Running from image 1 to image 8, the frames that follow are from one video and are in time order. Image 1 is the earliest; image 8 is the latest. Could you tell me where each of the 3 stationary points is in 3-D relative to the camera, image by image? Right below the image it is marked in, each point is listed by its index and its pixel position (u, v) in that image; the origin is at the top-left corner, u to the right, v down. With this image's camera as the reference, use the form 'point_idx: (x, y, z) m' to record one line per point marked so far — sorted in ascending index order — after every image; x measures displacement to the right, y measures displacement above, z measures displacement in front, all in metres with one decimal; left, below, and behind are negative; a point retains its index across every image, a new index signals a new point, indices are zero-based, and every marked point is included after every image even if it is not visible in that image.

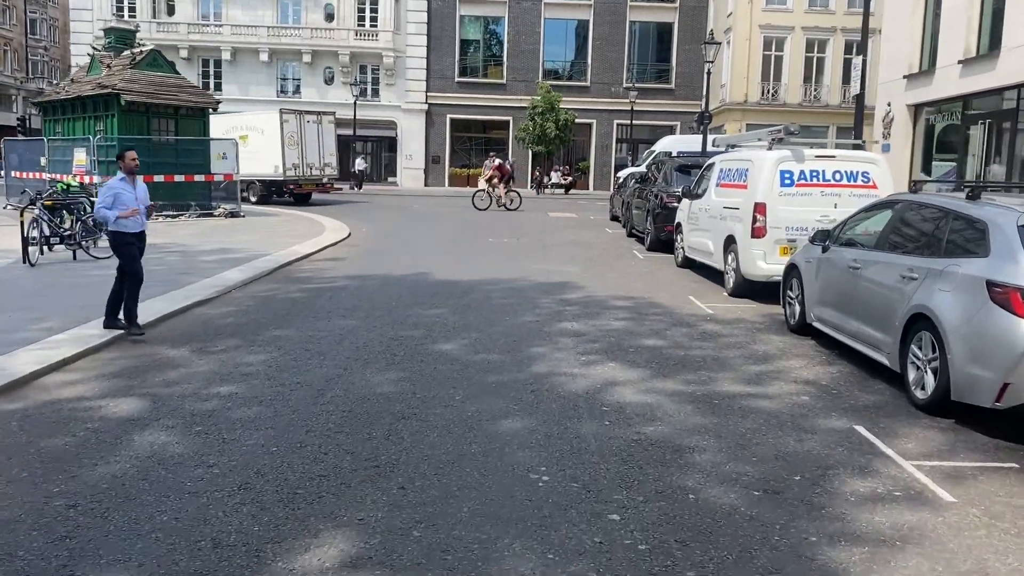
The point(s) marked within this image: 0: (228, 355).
0: (-2.5, -0.6, +7.5) m
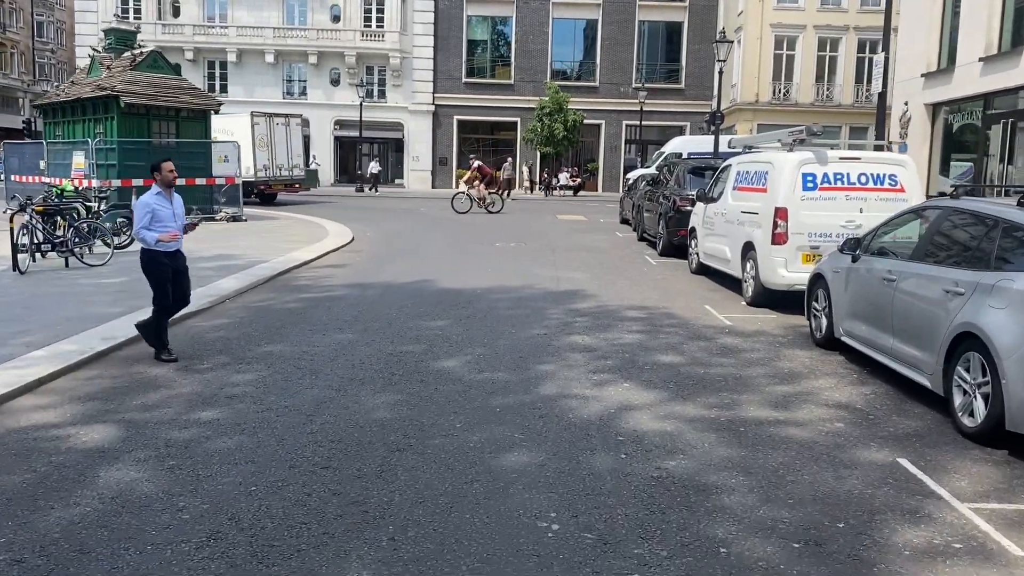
0: (-2.4, -0.7, +7.0) m
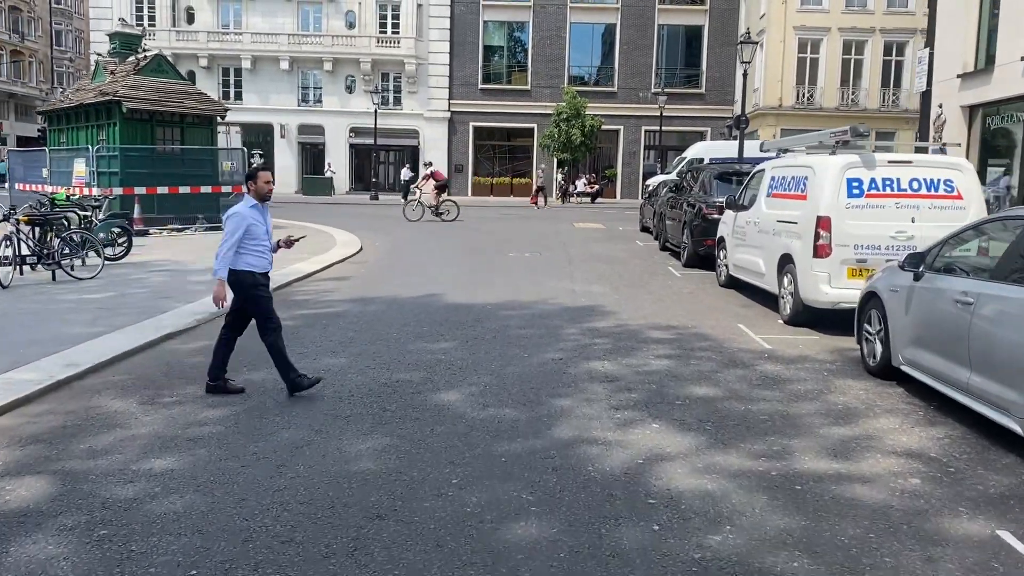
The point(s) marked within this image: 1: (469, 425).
0: (-2.3, -0.9, +6.1) m
1: (-0.3, -0.9, +5.7) m
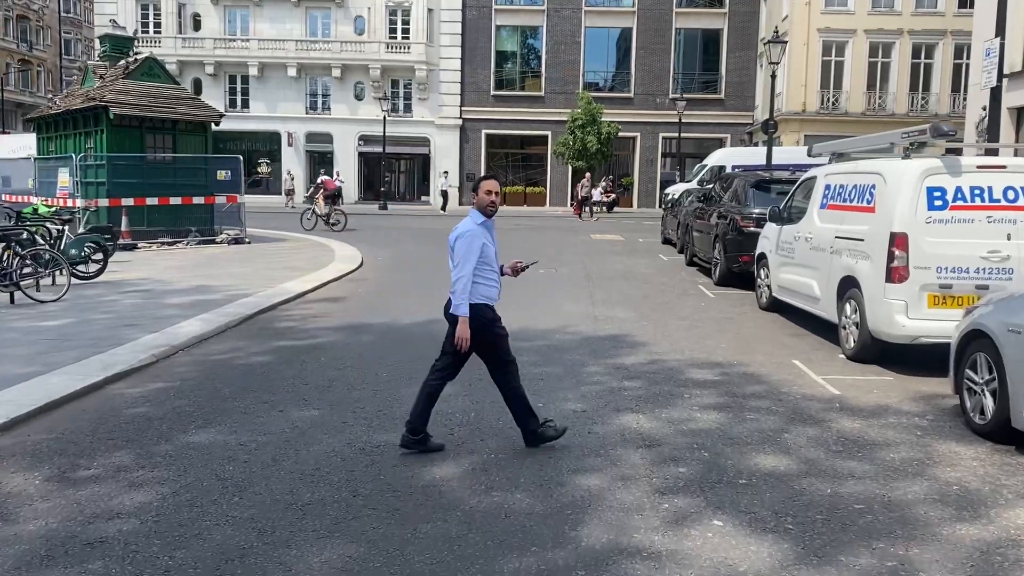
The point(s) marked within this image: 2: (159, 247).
0: (-2.3, -1.1, +4.7) m
1: (-0.2, -1.1, +4.2) m
2: (-8.1, +0.9, +19.9) m
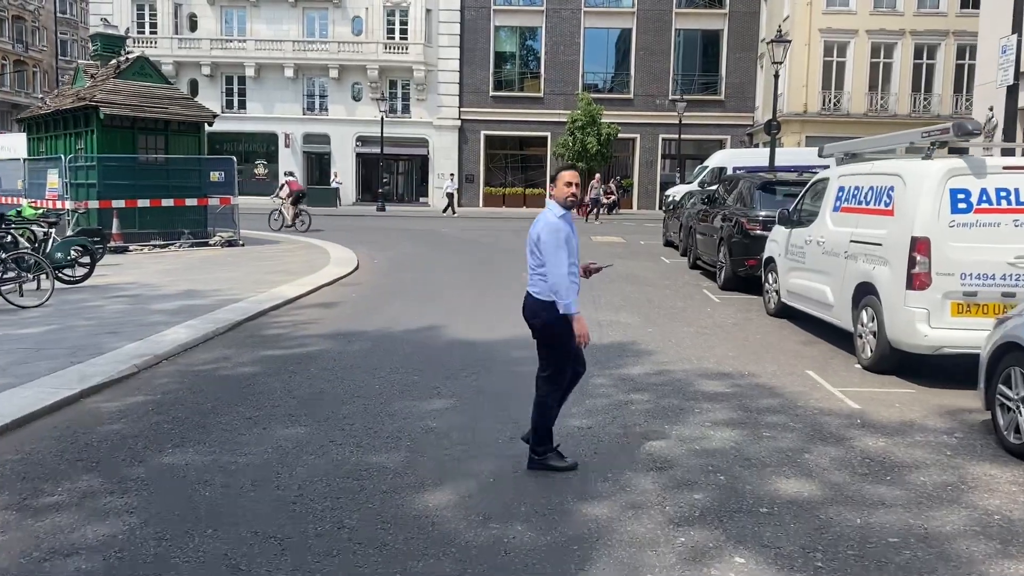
0: (-2.3, -1.2, +4.3) m
1: (-0.2, -1.2, +3.8) m
2: (-8.1, +0.9, +19.4) m
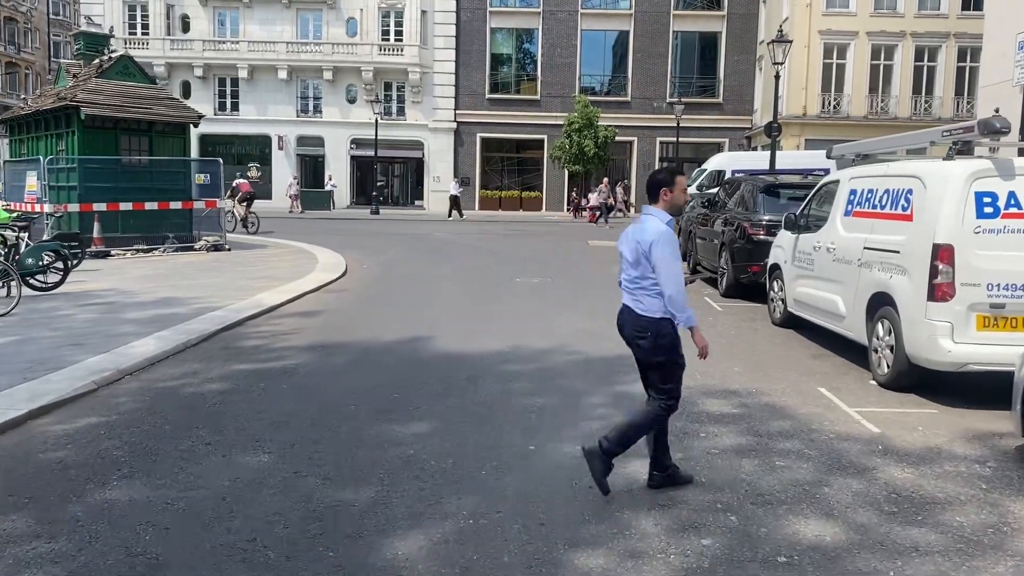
0: (-2.4, -1.3, +3.7) m
1: (-0.3, -1.3, +3.2) m
2: (-8.2, +0.7, +18.9) m
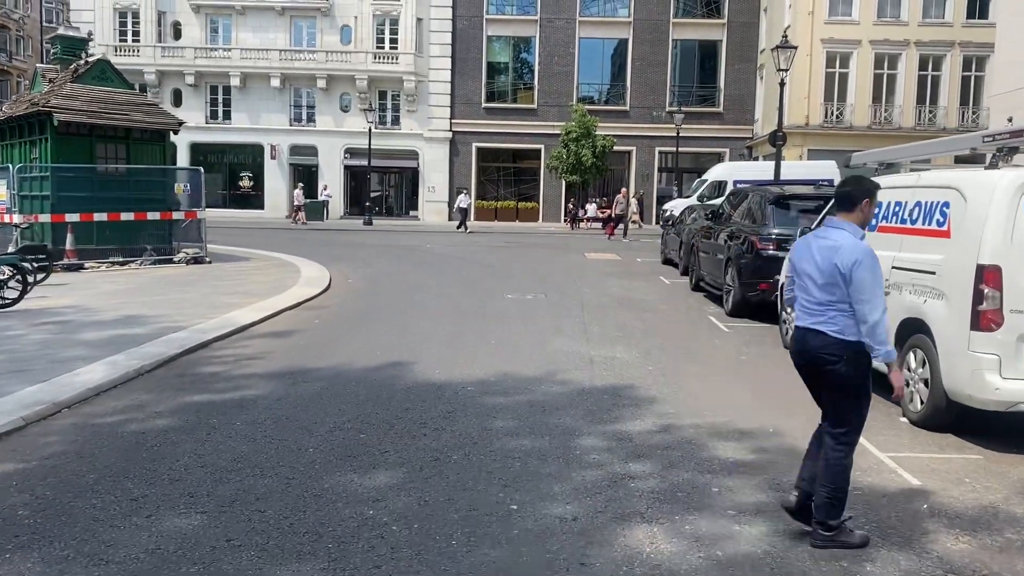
0: (-2.5, -1.4, +2.9) m
1: (-0.4, -1.4, +2.4) m
2: (-8.4, +0.4, +18.0) m
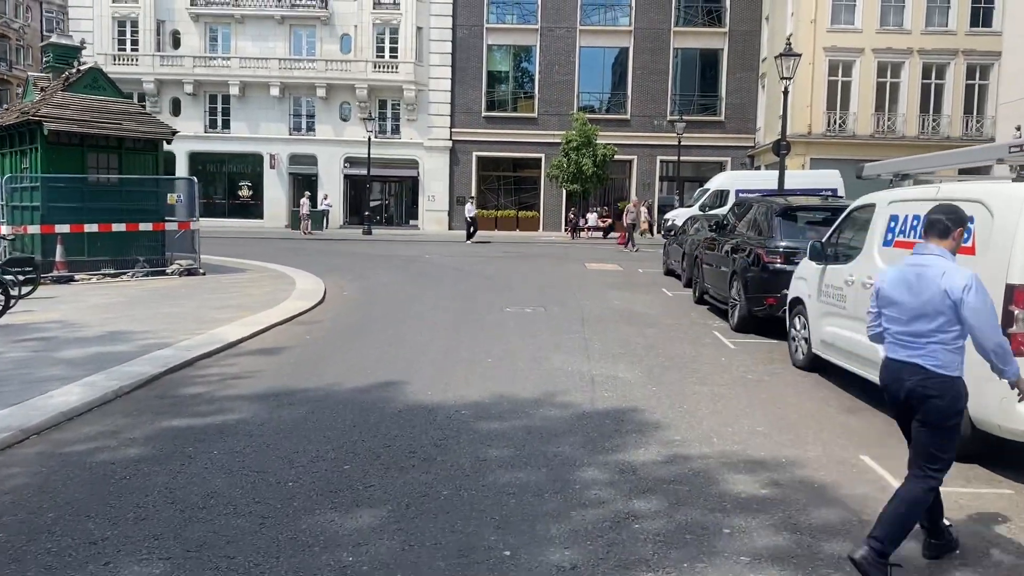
0: (-2.5, -1.5, +2.5) m
1: (-0.4, -1.5, +2.0) m
2: (-8.4, +0.2, +17.7) m
